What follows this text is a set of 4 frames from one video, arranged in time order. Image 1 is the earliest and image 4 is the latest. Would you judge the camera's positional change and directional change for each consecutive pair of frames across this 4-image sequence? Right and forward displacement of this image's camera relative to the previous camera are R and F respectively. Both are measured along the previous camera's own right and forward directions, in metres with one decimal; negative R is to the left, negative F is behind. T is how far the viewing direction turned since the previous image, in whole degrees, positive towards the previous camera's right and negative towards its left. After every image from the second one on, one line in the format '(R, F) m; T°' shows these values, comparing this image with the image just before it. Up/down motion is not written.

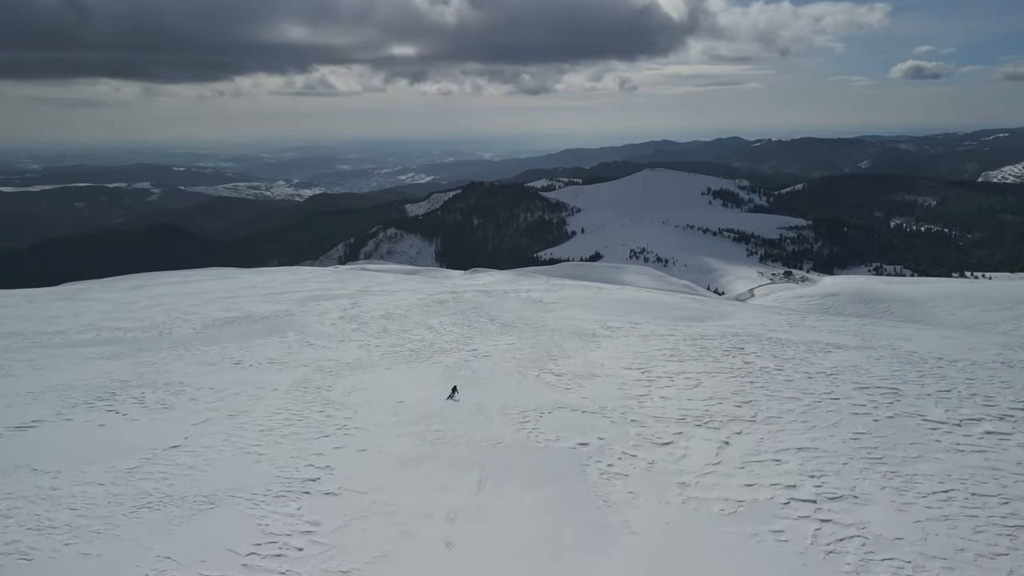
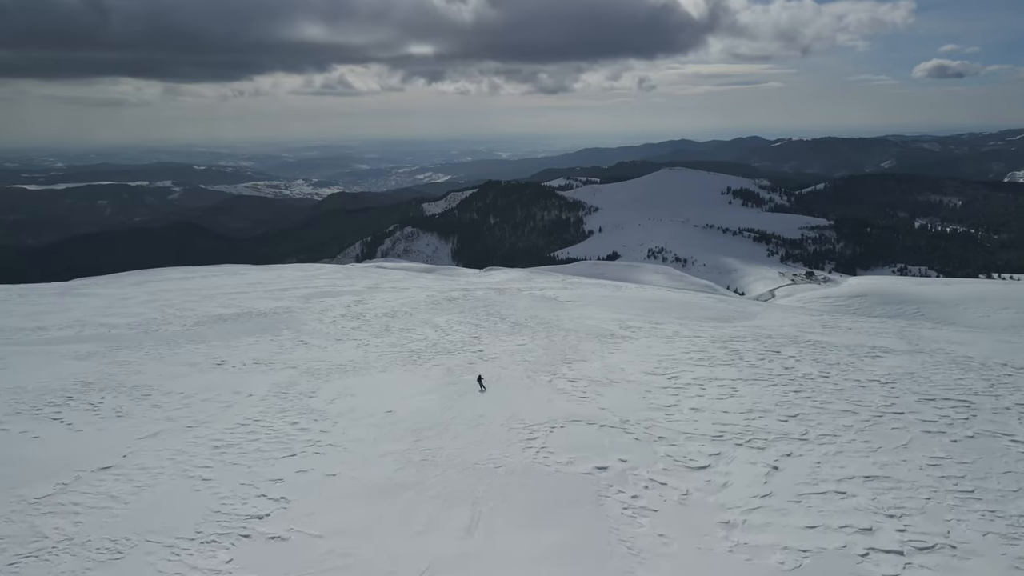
(+0.2, +2.3) m; -1°
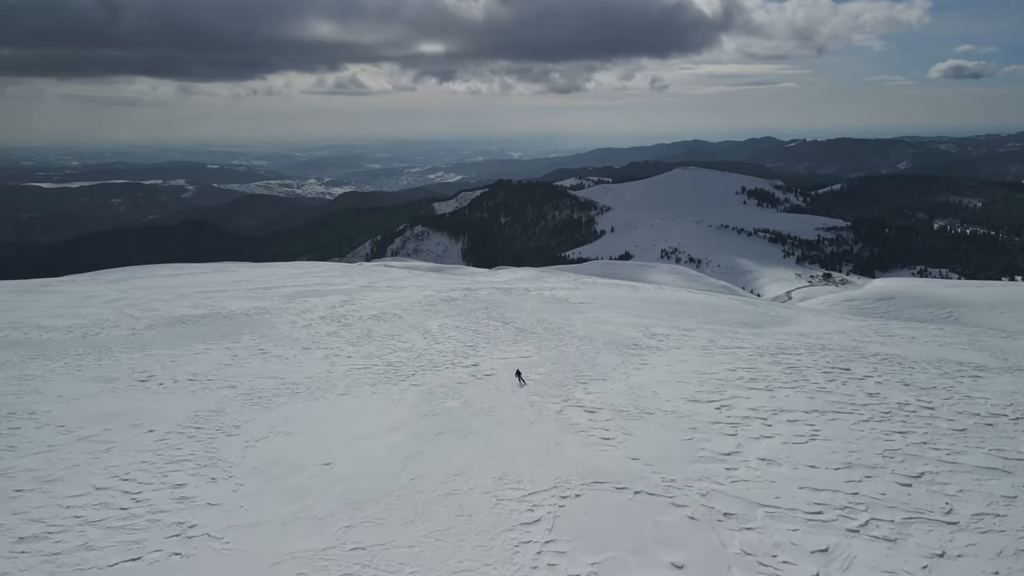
(+0.2, +4.5) m; -1°
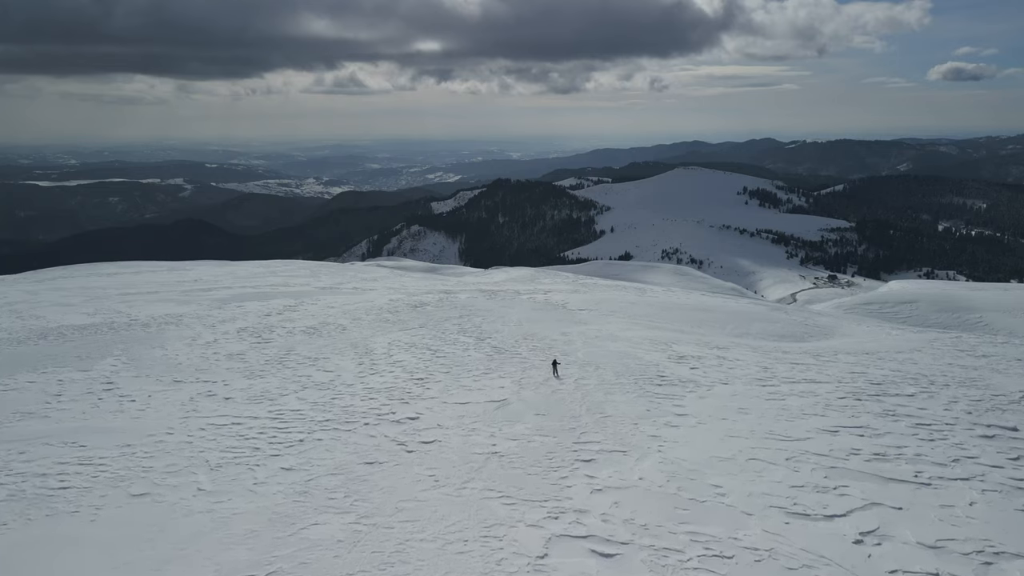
(+0.6, +6.9) m; 0°
